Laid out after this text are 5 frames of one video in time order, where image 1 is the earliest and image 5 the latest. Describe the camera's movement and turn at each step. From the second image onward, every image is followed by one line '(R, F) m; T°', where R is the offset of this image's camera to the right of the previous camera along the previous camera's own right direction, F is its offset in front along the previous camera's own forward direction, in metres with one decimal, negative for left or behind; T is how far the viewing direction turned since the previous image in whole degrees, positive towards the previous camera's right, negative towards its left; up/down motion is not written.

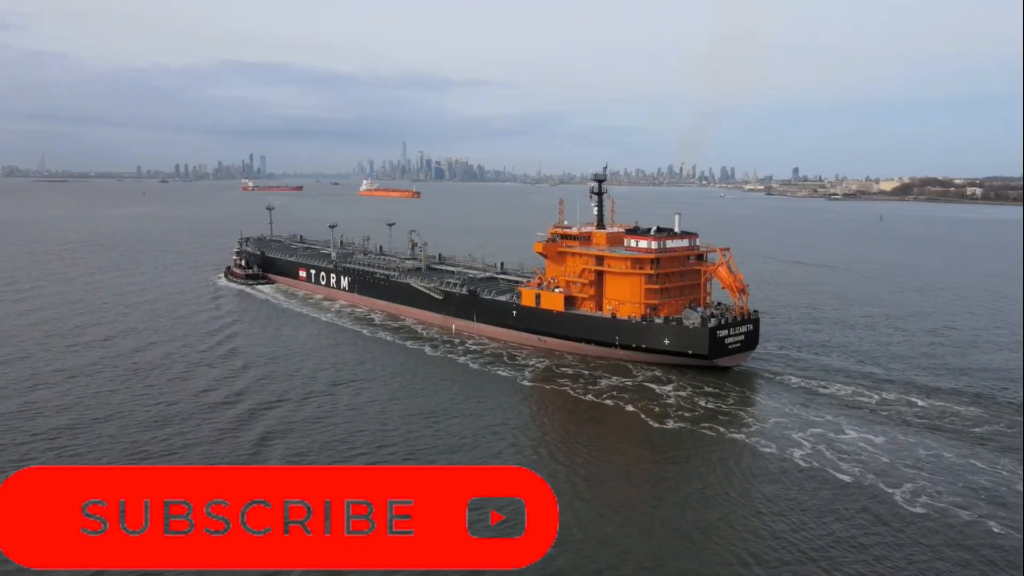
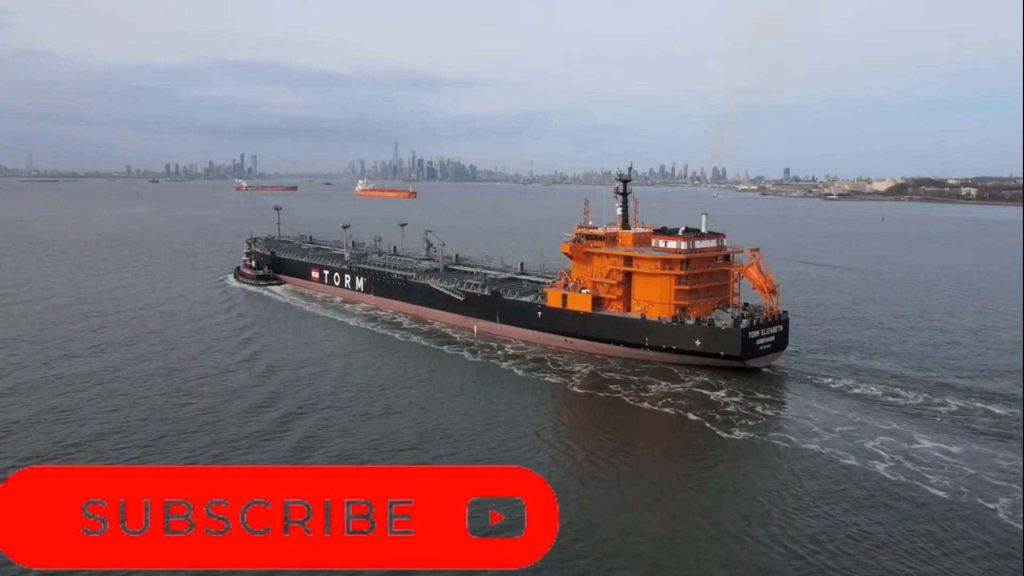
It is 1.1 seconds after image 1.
(-2.1, +0.4) m; +1°
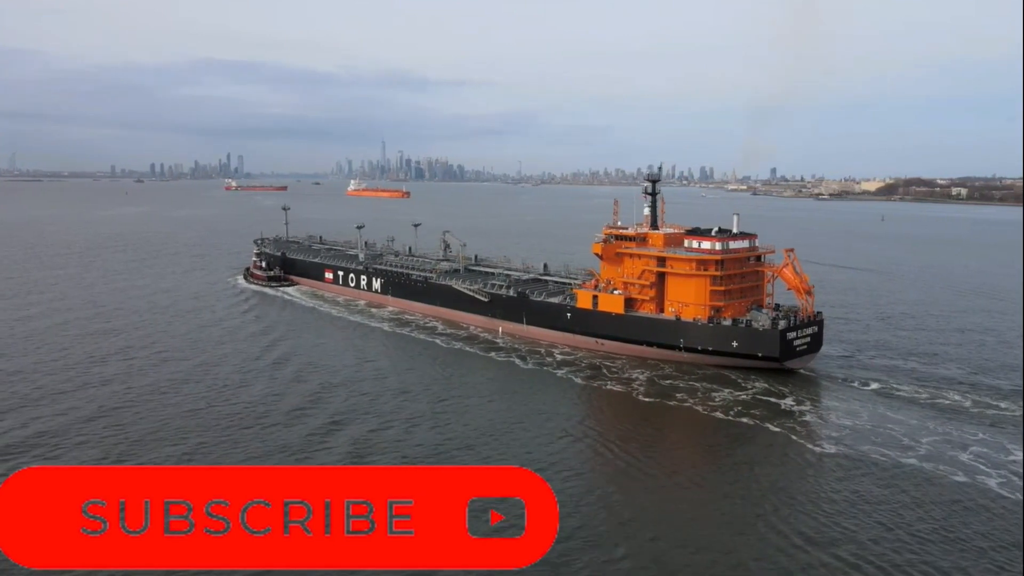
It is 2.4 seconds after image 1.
(-2.6, +0.5) m; +1°
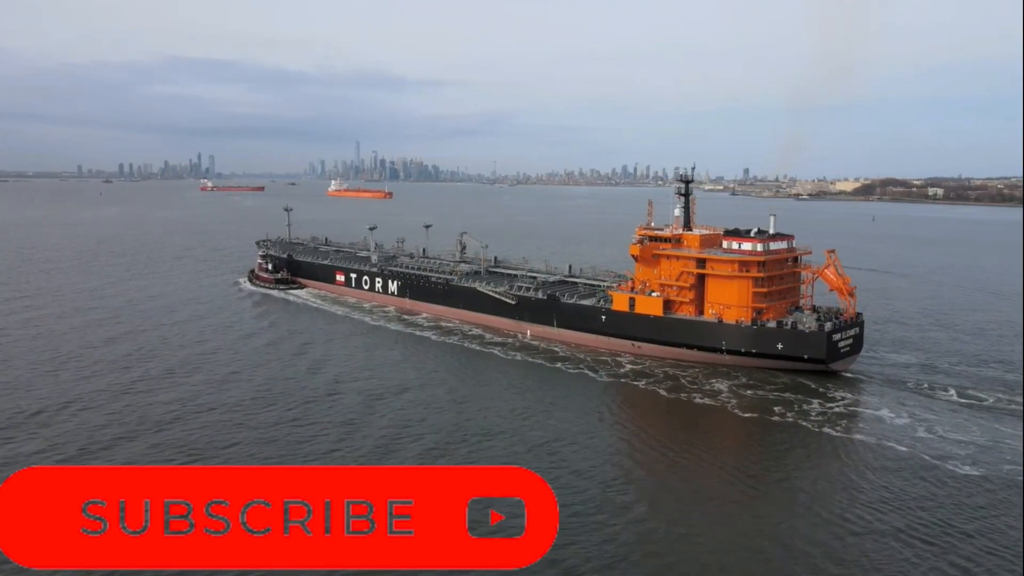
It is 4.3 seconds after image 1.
(-3.5, +0.9) m; +2°
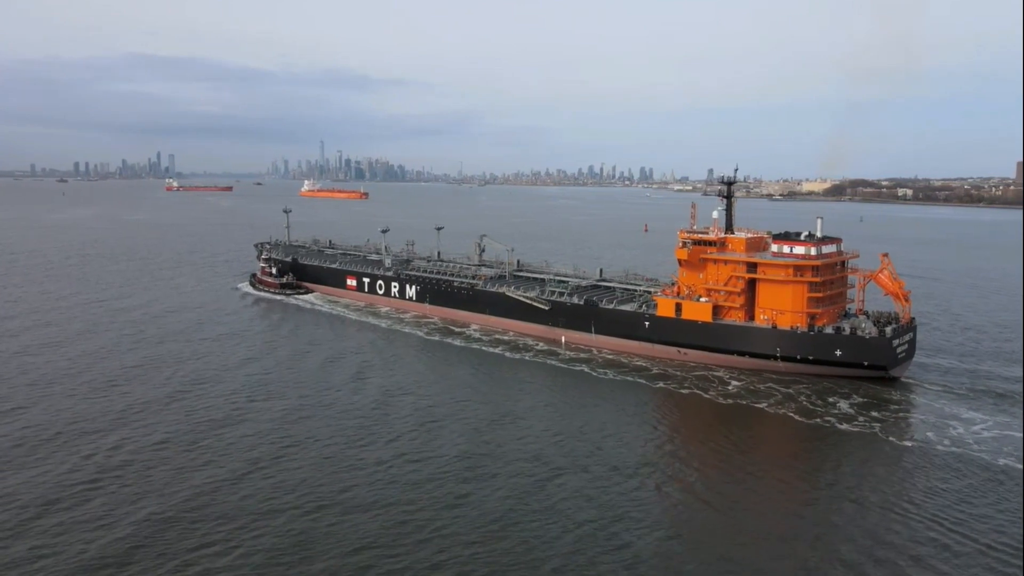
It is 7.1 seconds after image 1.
(-4.3, +1.7) m; +2°
